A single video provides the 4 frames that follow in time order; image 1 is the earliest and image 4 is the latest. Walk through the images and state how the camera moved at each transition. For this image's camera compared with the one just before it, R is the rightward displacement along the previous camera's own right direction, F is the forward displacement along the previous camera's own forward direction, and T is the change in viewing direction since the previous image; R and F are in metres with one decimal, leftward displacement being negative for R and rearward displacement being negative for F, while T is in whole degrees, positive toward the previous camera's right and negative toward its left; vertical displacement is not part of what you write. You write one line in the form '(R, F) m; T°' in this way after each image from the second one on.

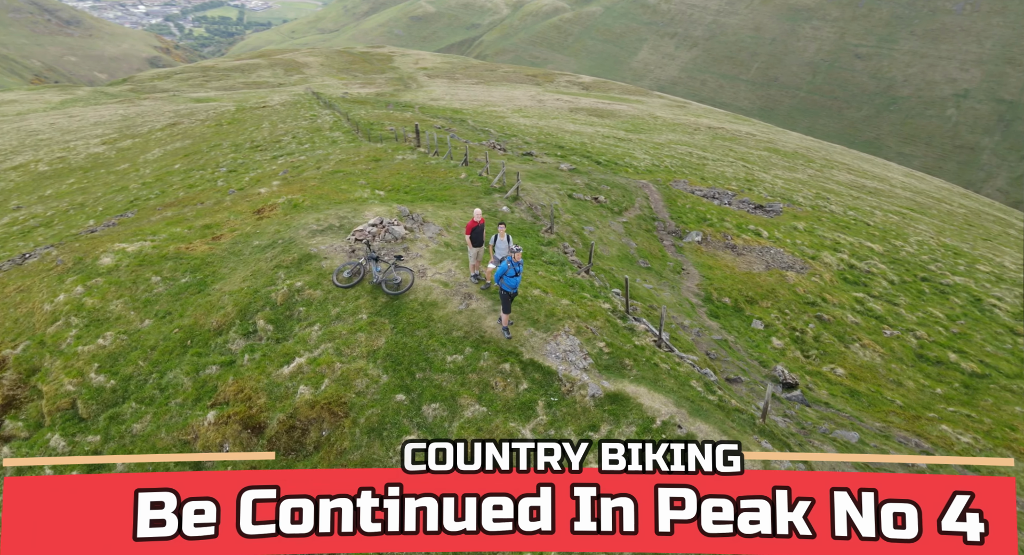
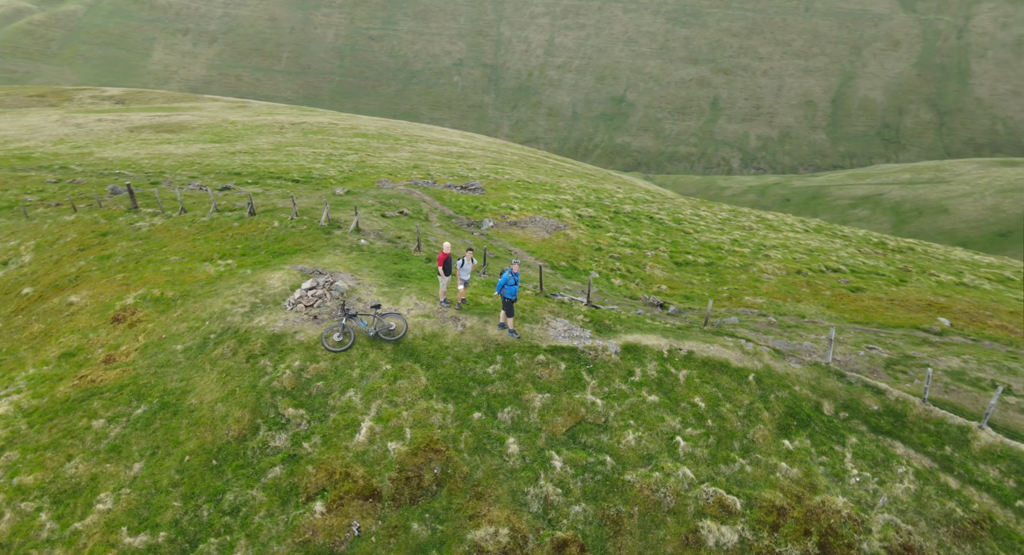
(-8.3, -0.5) m; +27°
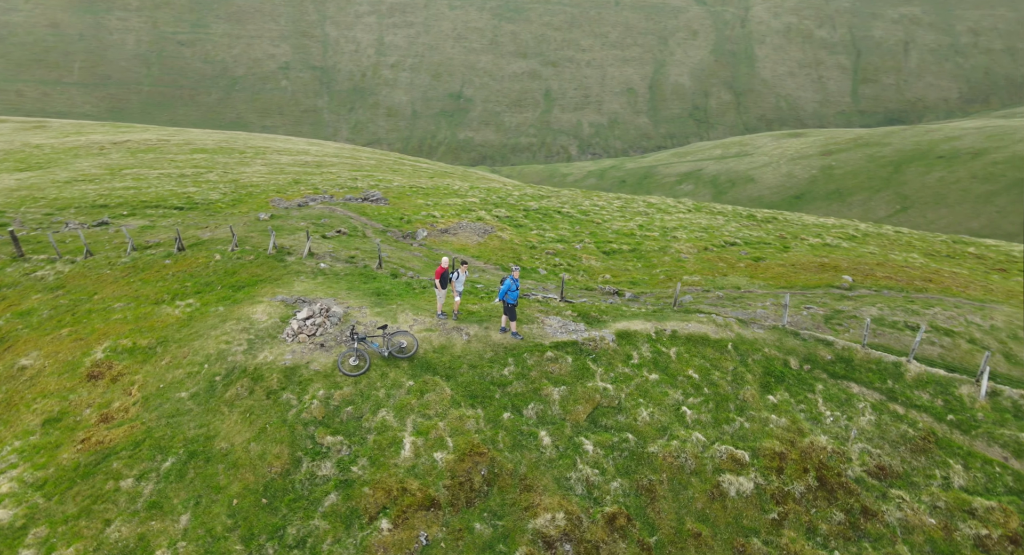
(-3.0, -0.9) m; +9°
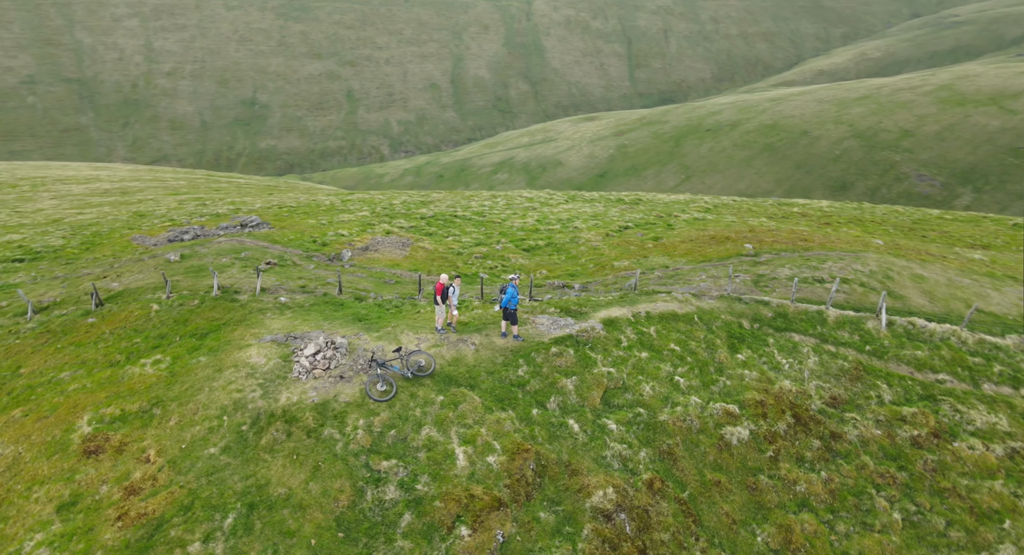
(-3.6, -1.2) m; +10°
